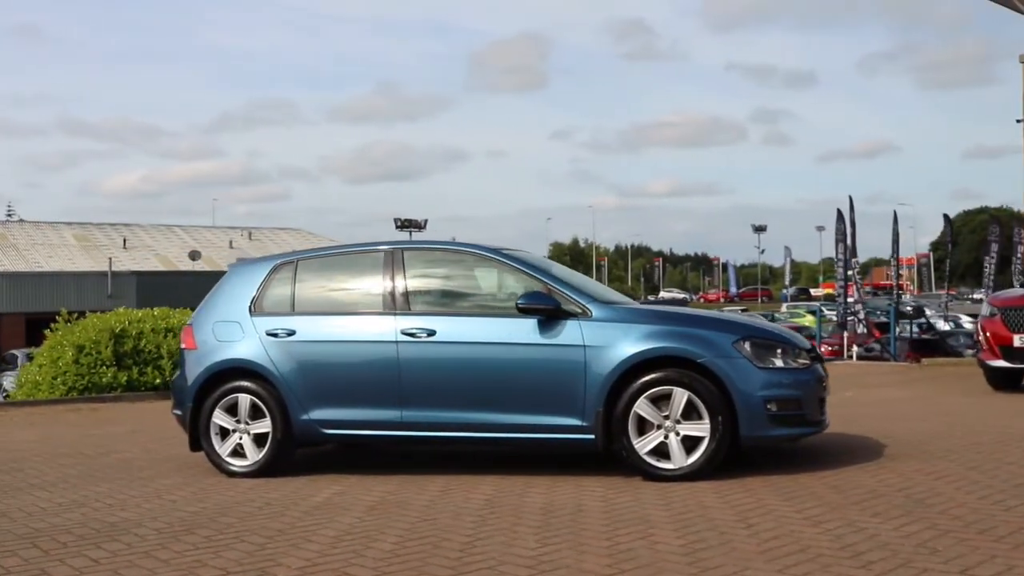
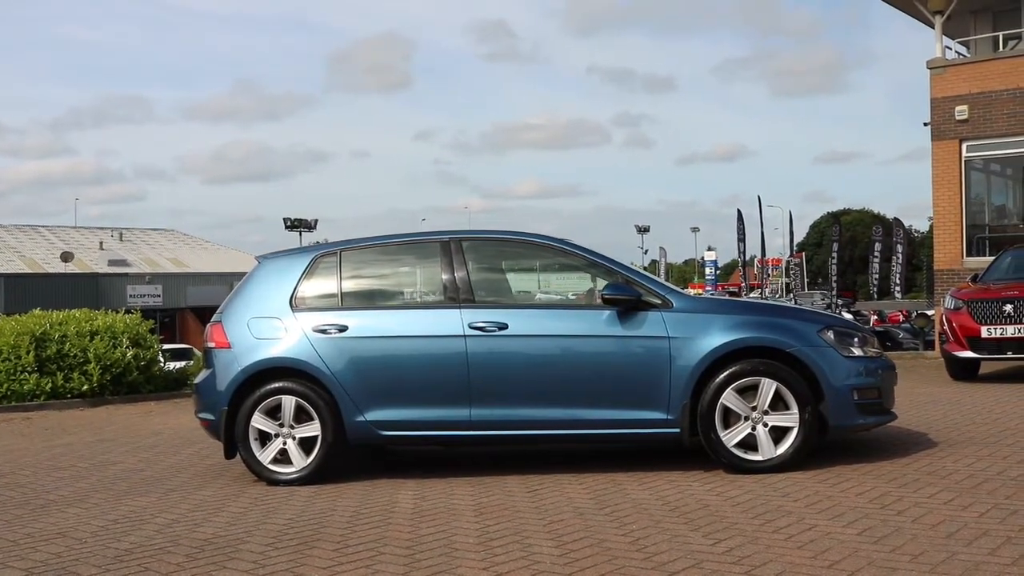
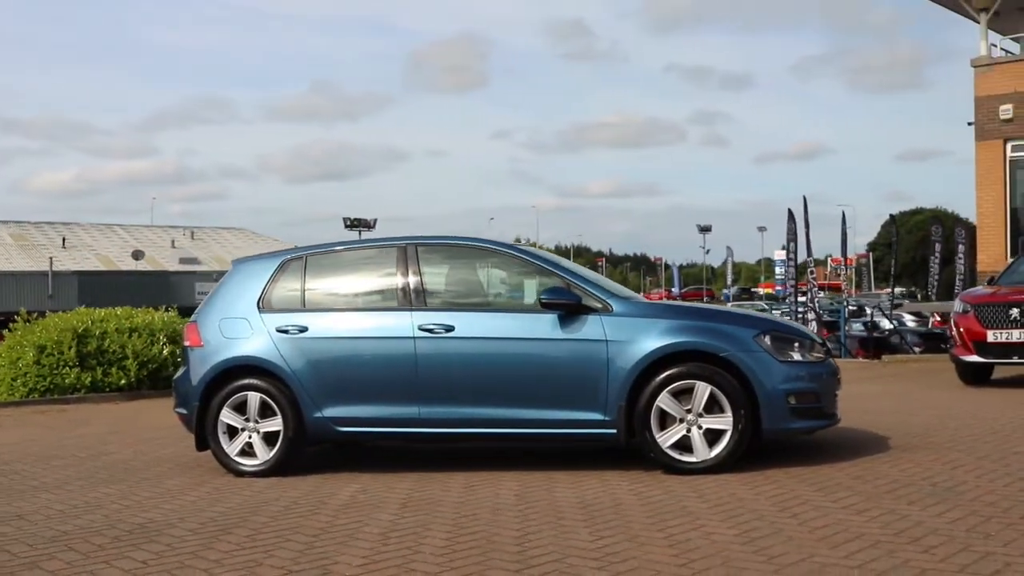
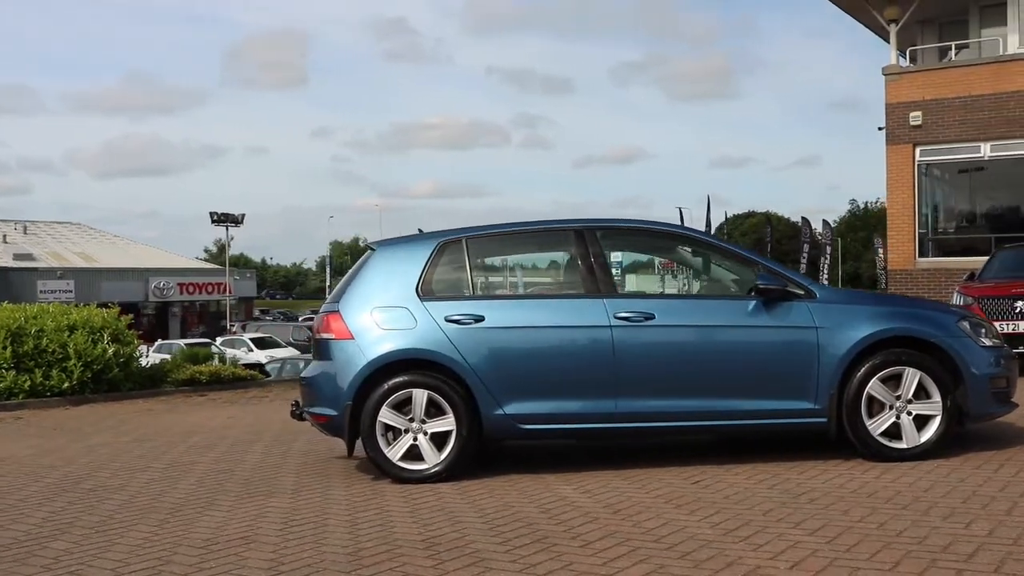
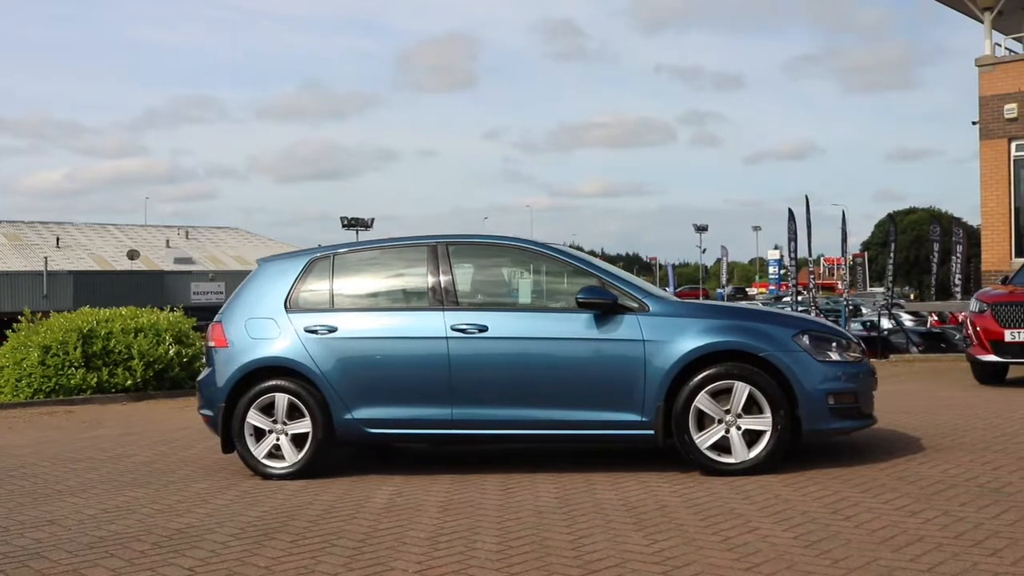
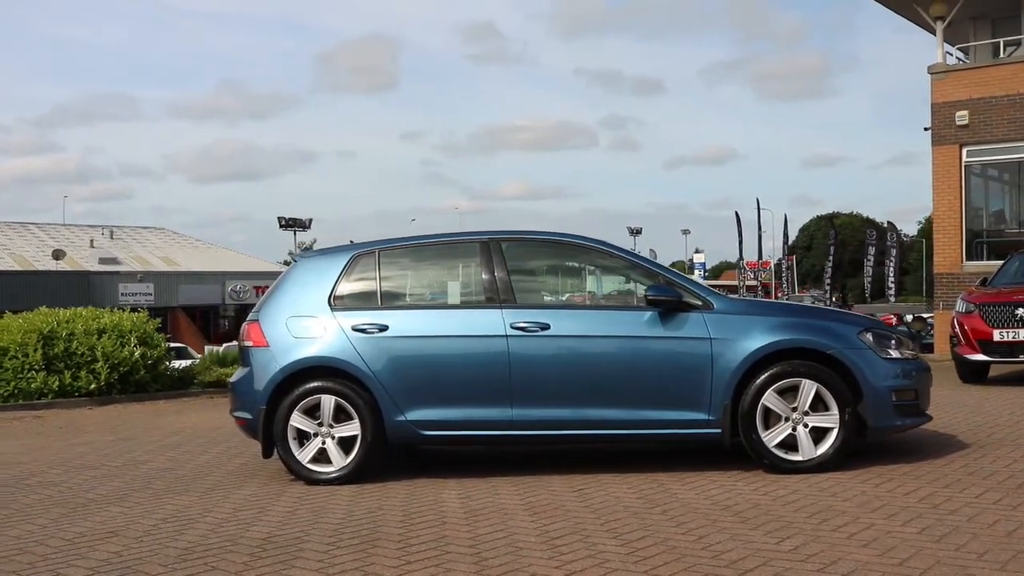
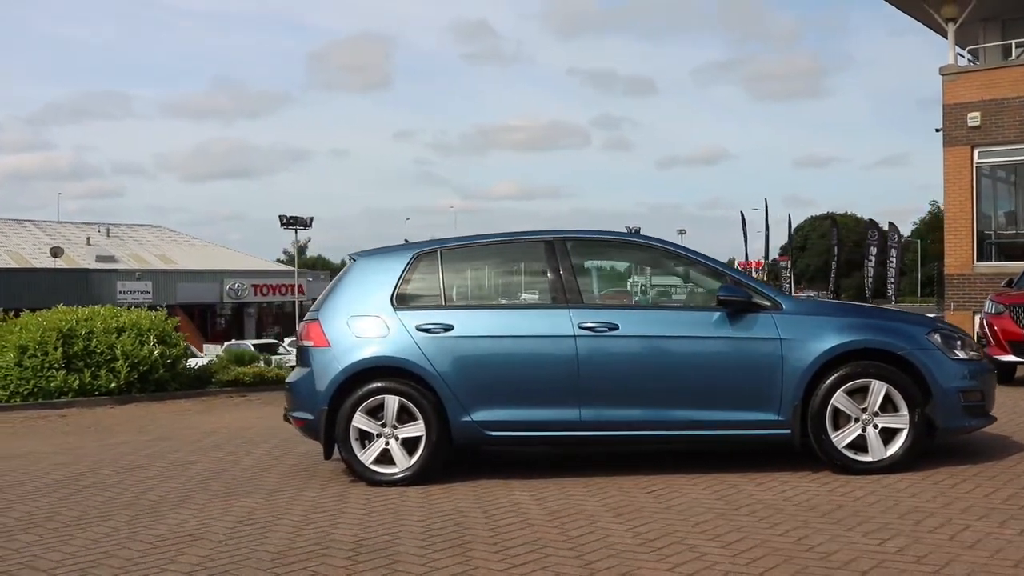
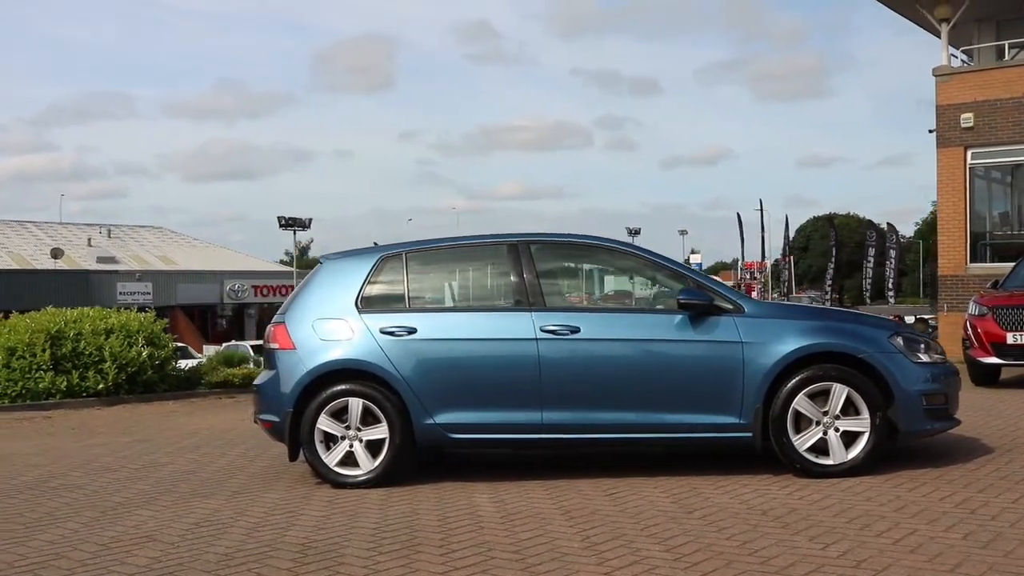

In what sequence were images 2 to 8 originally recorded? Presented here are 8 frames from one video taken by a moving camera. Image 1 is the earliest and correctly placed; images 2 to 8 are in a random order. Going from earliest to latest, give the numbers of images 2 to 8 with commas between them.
3, 5, 2, 6, 8, 7, 4
